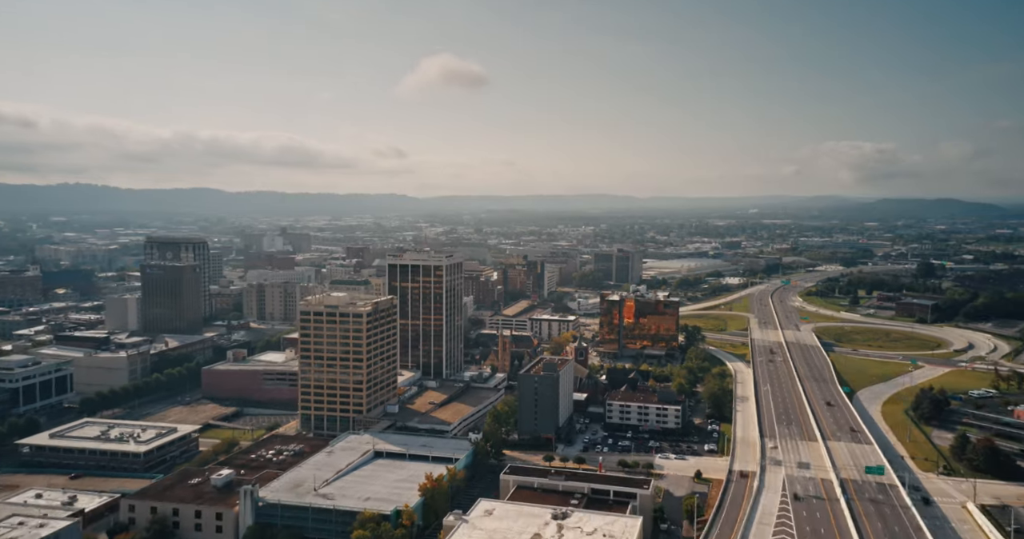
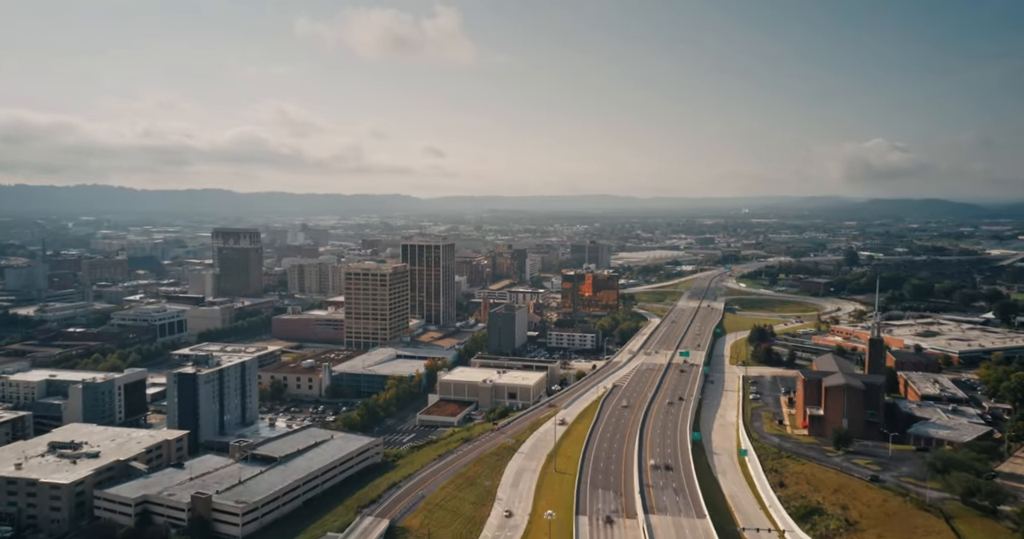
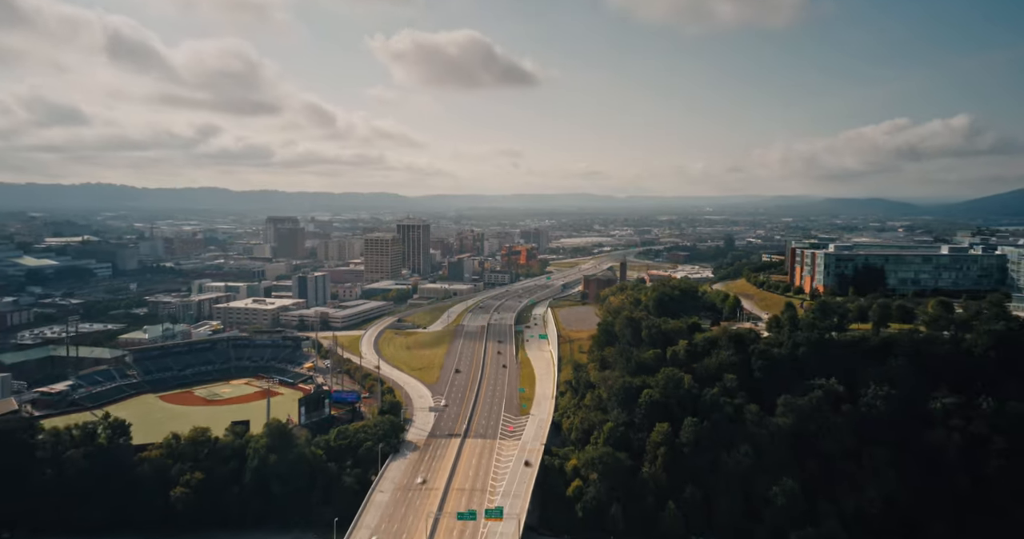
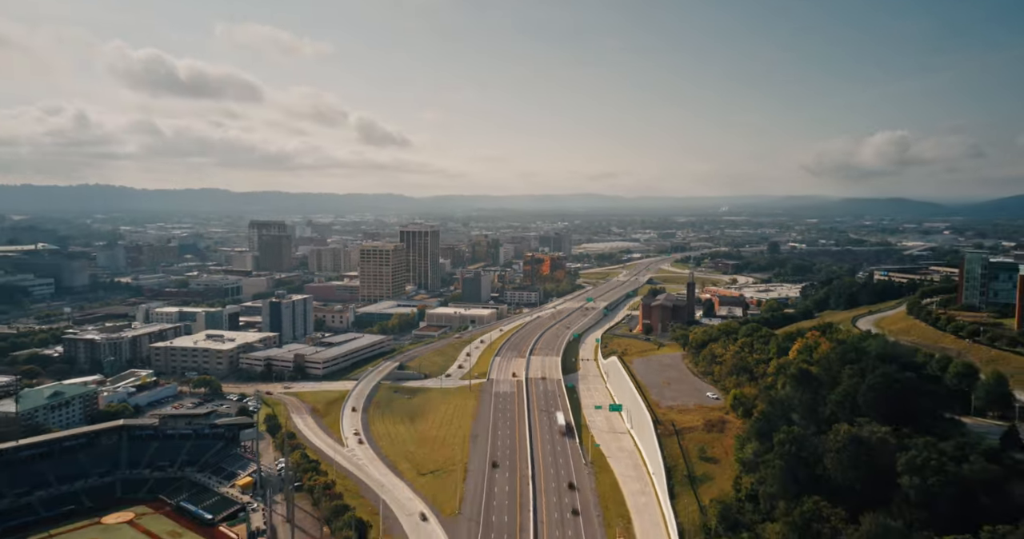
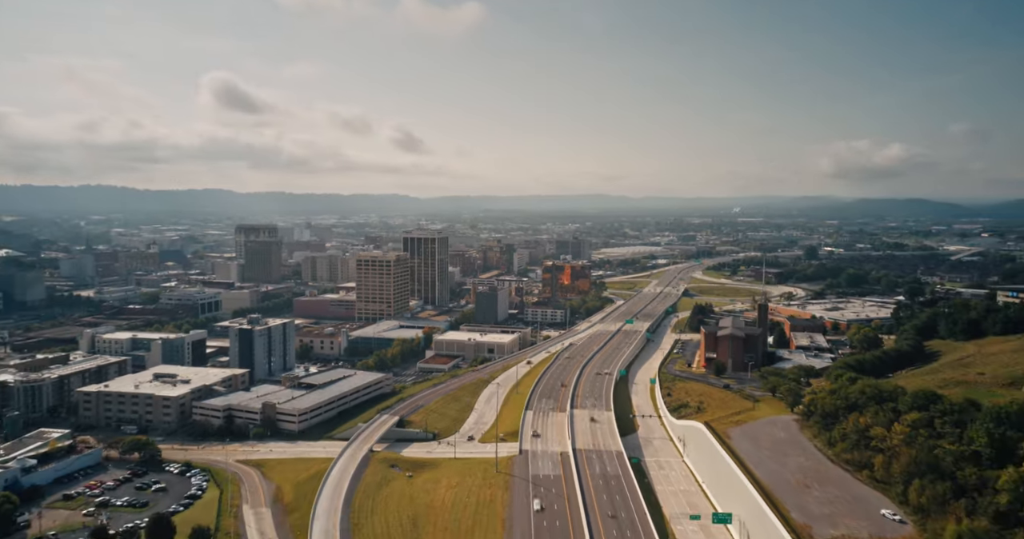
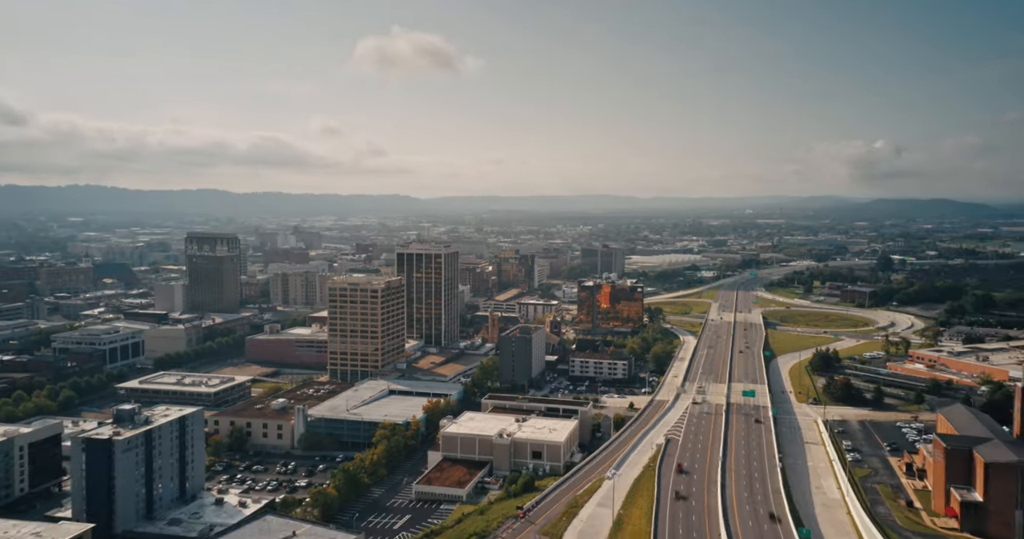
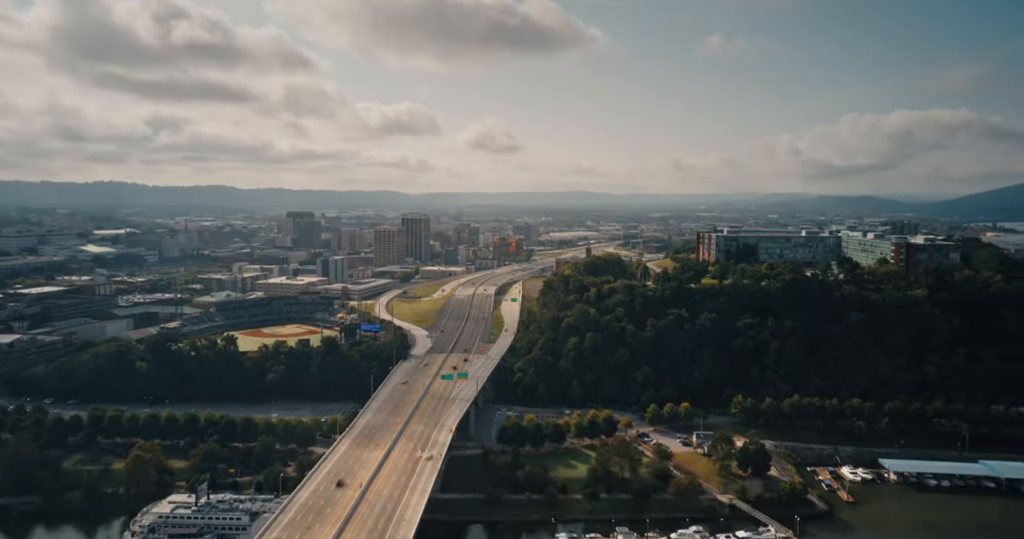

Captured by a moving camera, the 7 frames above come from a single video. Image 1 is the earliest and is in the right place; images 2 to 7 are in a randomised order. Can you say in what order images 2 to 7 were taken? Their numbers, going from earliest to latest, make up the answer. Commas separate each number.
6, 2, 5, 4, 3, 7
